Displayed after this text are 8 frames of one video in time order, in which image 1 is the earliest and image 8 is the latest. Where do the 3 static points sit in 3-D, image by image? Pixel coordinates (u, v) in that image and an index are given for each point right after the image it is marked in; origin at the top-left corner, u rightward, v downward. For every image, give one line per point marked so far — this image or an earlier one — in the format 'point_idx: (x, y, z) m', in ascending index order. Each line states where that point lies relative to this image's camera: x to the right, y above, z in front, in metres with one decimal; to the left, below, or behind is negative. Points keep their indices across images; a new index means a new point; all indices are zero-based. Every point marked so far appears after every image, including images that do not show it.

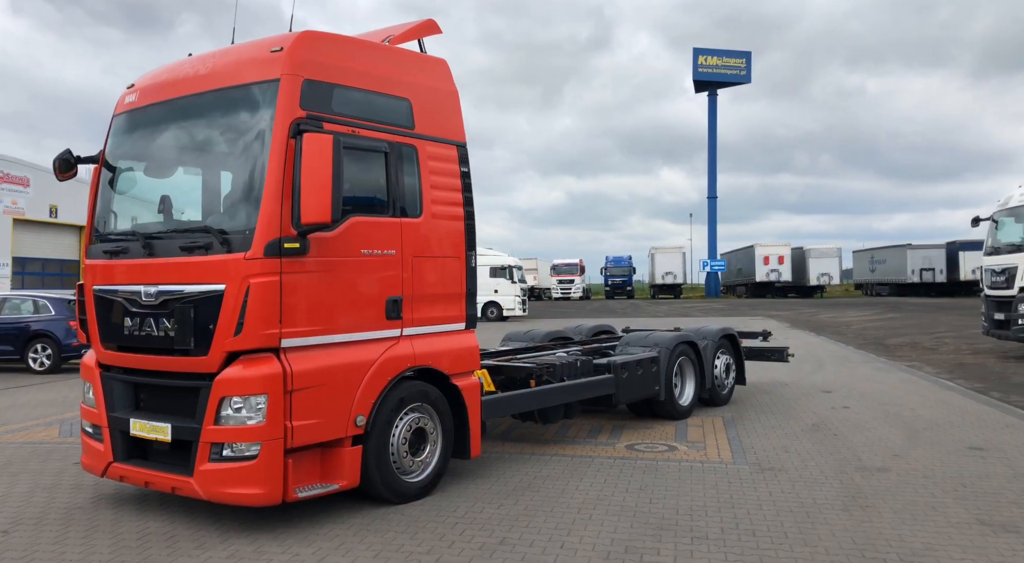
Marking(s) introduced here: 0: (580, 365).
0: (+0.7, -0.9, +7.3) m
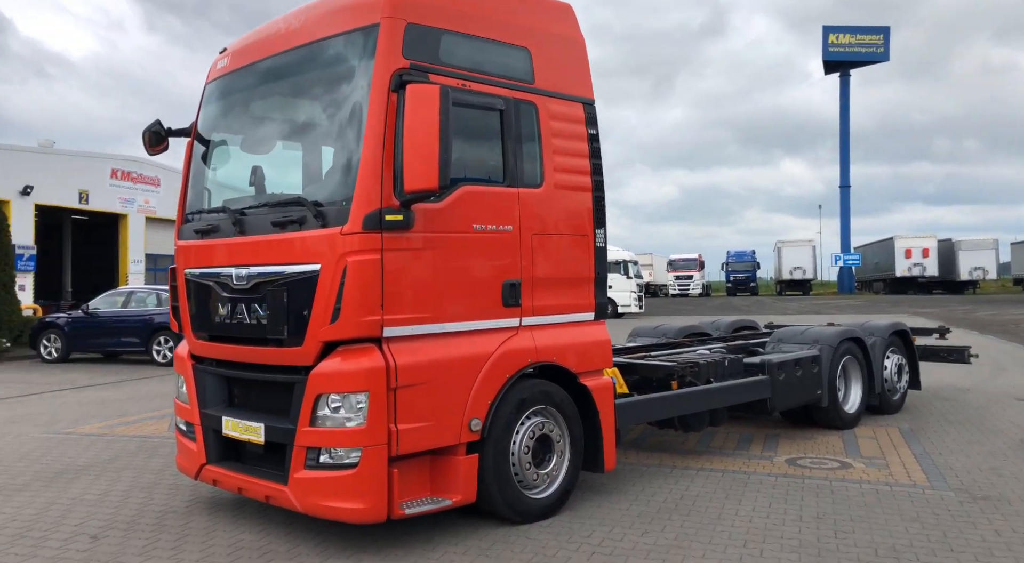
0: (+1.9, -0.7, +6.2) m
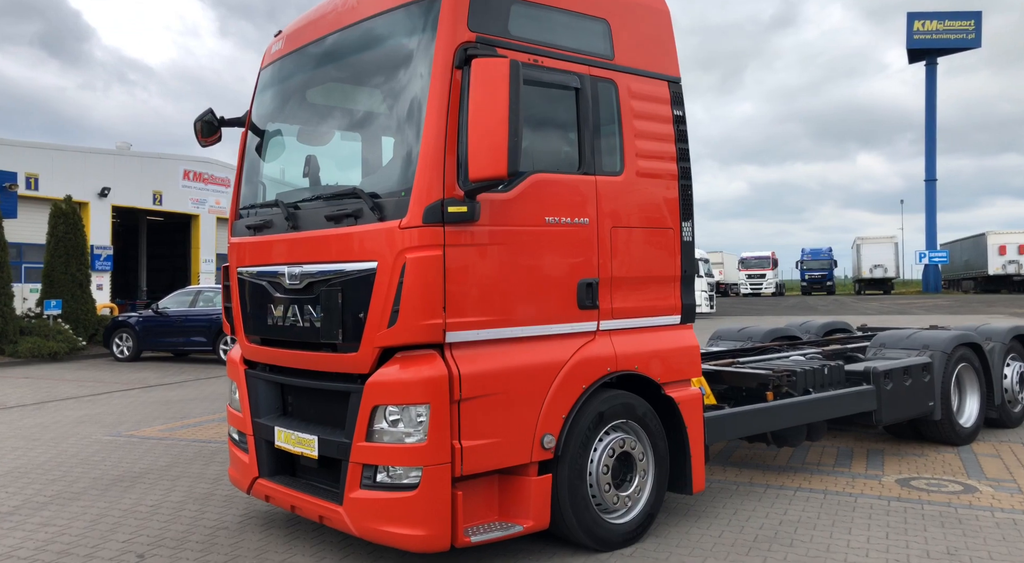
0: (+2.5, -0.7, +5.6) m
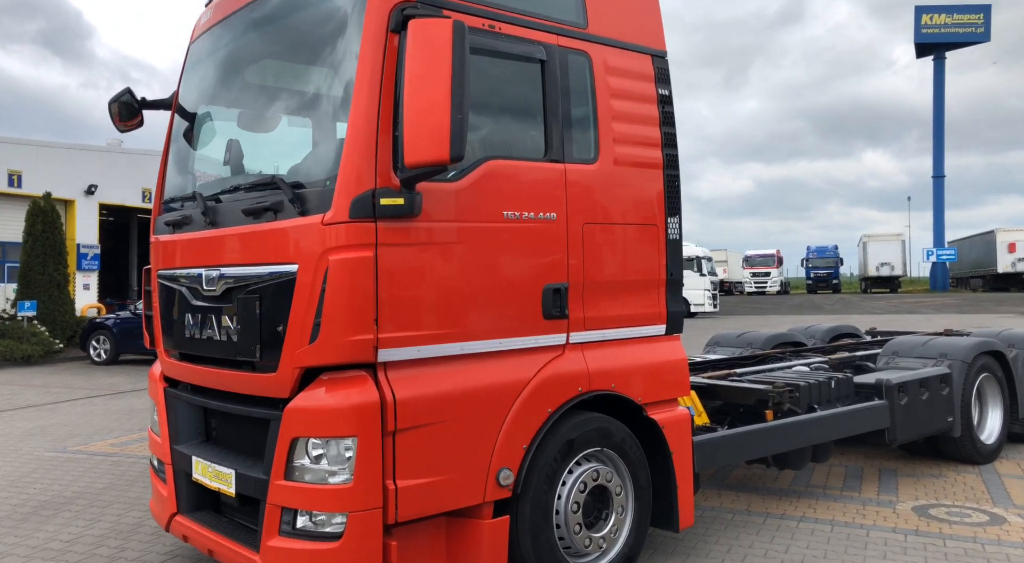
0: (+2.3, -0.8, +5.0) m
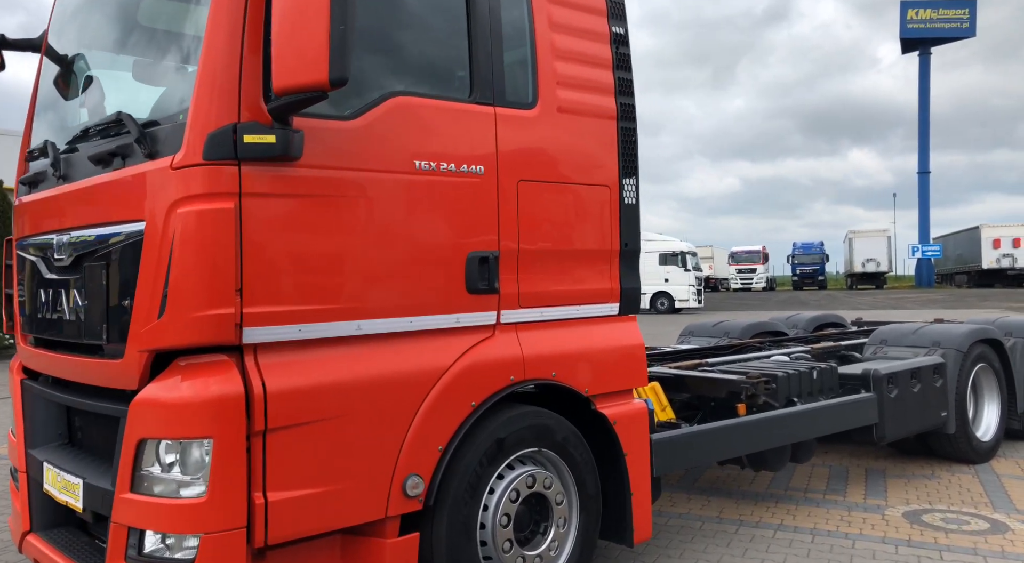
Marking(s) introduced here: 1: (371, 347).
0: (+1.9, -0.6, +4.5) m
1: (-0.5, -0.2, +2.6) m
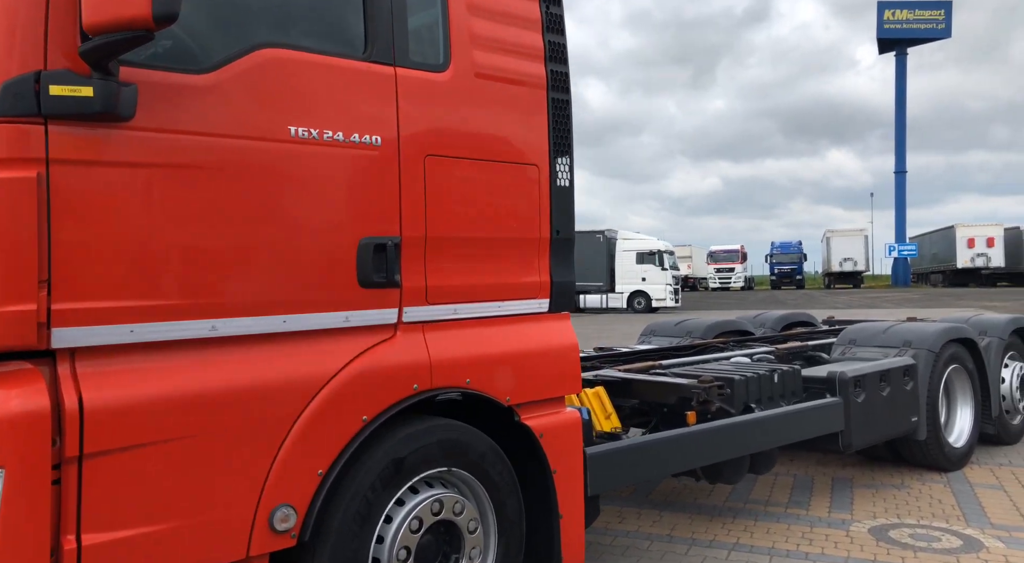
0: (+1.5, -0.6, +4.1) m
1: (-0.9, -0.2, +2.2) m
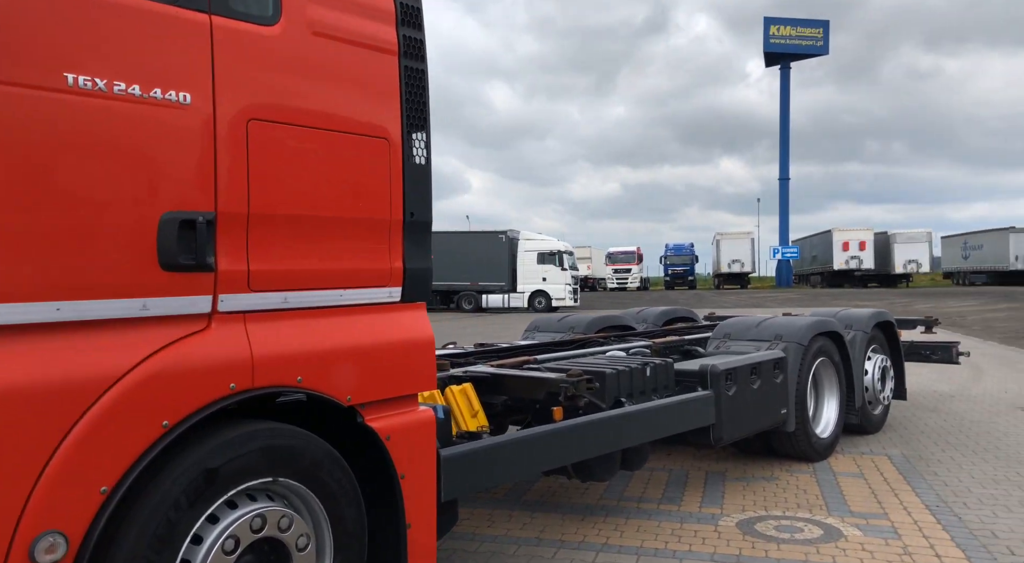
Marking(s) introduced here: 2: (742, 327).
0: (+0.8, -0.5, +4.0) m
1: (-1.3, -0.2, +1.8) m
2: (+1.7, -0.3, +5.1) m
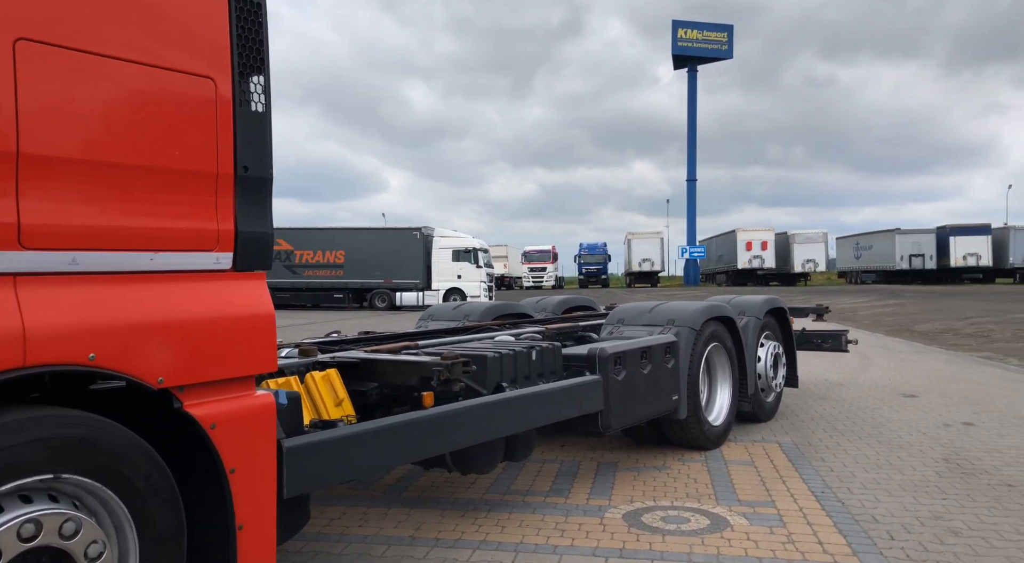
0: (+0.1, -0.4, +3.8) m
1: (-1.7, 0.0, +1.3) m
2: (+0.9, -0.2, +5.0) m
